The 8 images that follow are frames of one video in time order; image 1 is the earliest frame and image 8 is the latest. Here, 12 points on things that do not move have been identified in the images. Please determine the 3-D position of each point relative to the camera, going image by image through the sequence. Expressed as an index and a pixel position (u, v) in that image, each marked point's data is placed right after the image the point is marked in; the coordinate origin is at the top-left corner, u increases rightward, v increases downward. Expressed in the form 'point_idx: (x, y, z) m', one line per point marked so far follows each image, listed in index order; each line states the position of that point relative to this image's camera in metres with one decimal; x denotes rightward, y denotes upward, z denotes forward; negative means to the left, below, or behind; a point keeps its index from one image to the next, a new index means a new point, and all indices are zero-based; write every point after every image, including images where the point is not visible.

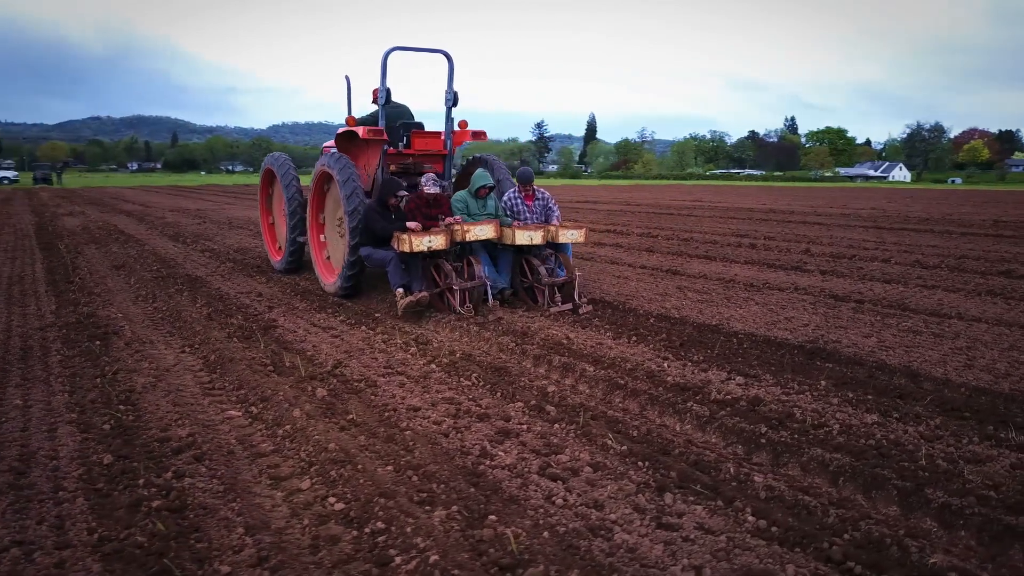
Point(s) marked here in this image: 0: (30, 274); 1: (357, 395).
0: (-5.0, +0.2, +8.5) m
1: (-0.8, -0.5, +4.0) m
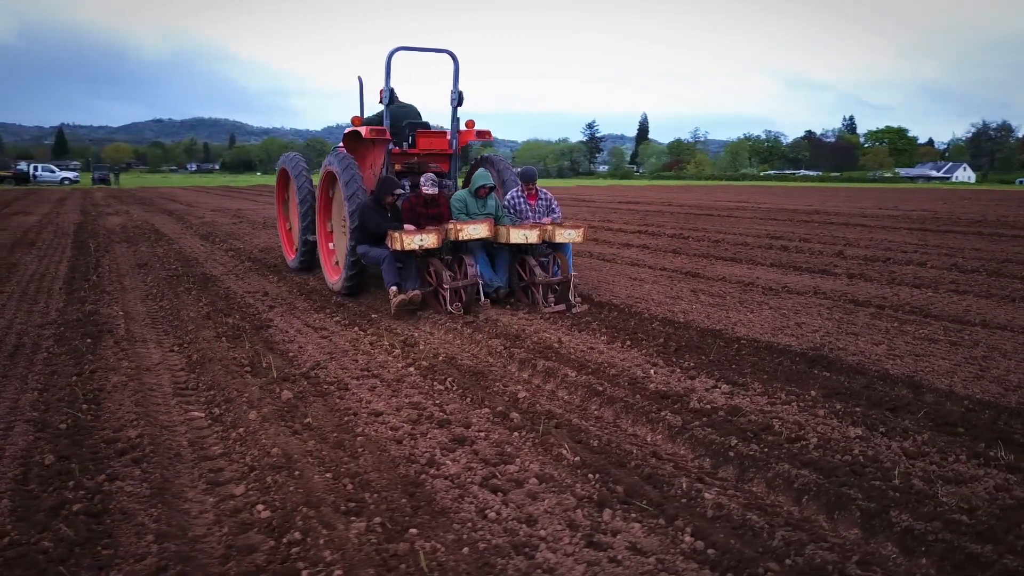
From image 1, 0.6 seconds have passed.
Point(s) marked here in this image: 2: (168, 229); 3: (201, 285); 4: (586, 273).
0: (-4.9, +0.2, +8.7) m
1: (-0.9, -0.5, +4.0) m
2: (-6.5, +1.1, +15.4) m
3: (-3.0, 0.0, +7.8) m
4: (+0.8, +0.2, +9.2) m
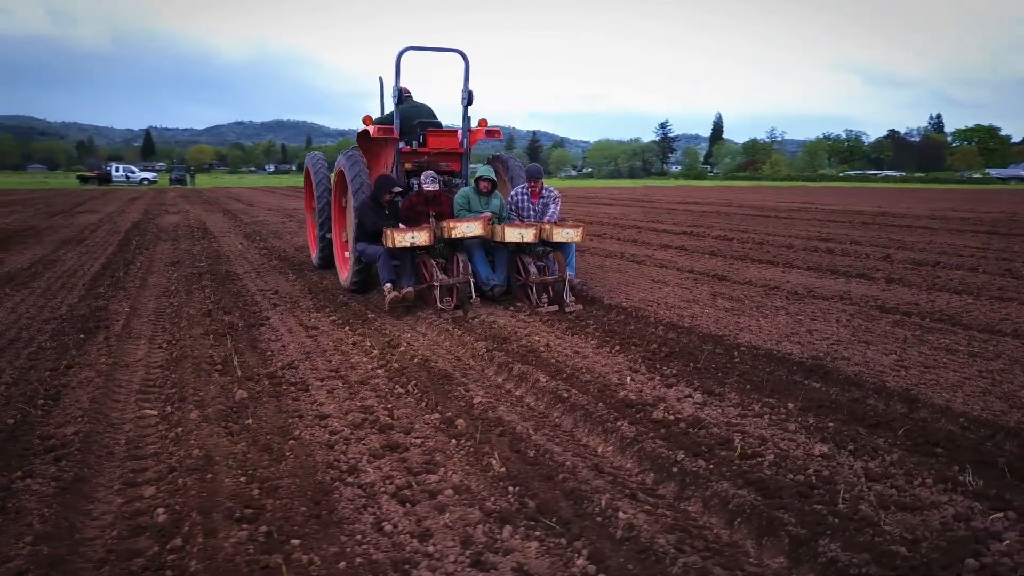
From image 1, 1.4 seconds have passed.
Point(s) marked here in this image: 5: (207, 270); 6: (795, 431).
0: (-4.7, +0.2, +9.0) m
1: (-1.1, -0.5, +3.9) m
2: (-5.7, +1.2, +15.7) m
3: (-2.8, +0.1, +7.9) m
4: (+1.1, +0.2, +9.0) m
5: (-3.3, +0.2, +8.8) m
6: (+1.2, -0.6, +3.5) m
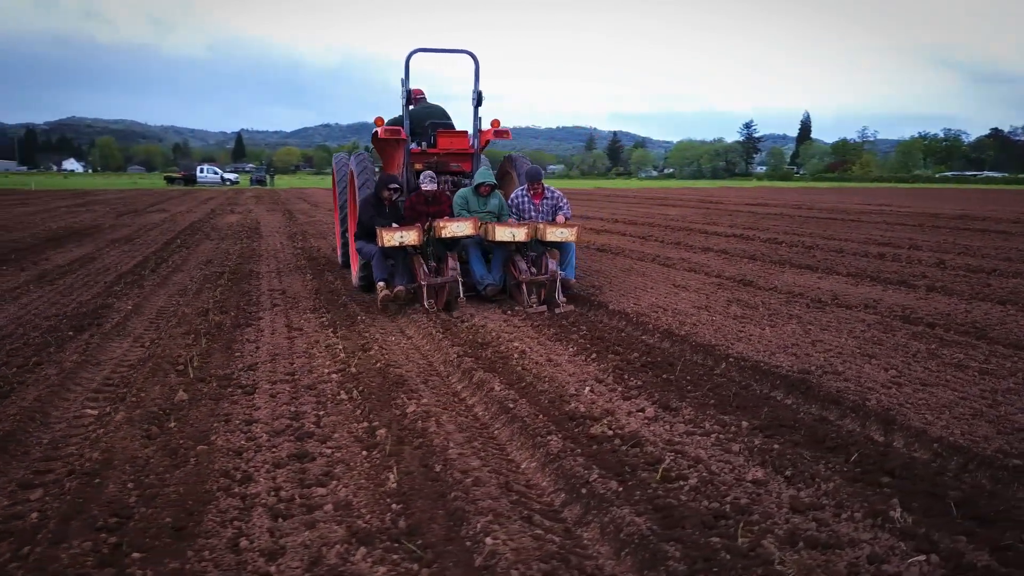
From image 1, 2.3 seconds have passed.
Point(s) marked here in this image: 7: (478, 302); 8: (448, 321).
0: (-4.4, +0.3, +9.2) m
1: (-1.4, -0.5, +3.9) m
2: (-4.8, +1.2, +16.1) m
3: (-2.7, +0.1, +8.0) m
4: (+1.3, +0.1, +8.7) m
5: (-3.1, +0.2, +8.9) m
6: (+0.9, -0.7, +3.2) m
7: (-0.3, -0.1, +6.8) m
8: (-0.5, -0.3, +6.1) m
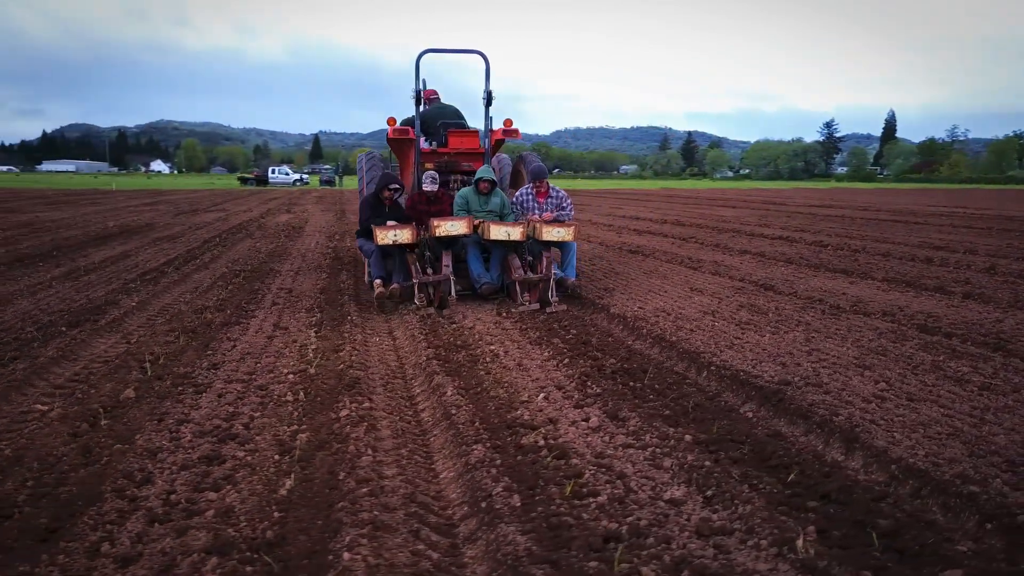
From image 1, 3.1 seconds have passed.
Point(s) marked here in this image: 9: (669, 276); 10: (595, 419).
0: (-4.2, +0.3, +9.5) m
1: (-1.7, -0.5, +3.9) m
2: (-3.9, +1.2, +16.3) m
3: (-2.6, +0.1, +8.1) m
4: (+1.4, +0.1, +8.5) m
5: (-2.9, +0.2, +9.1) m
6: (+0.6, -0.7, +3.0) m
7: (-0.3, -0.1, +6.7) m
8: (-0.5, -0.3, +6.0) m
9: (+1.7, +0.1, +8.6) m
10: (+0.4, -0.6, +3.6) m
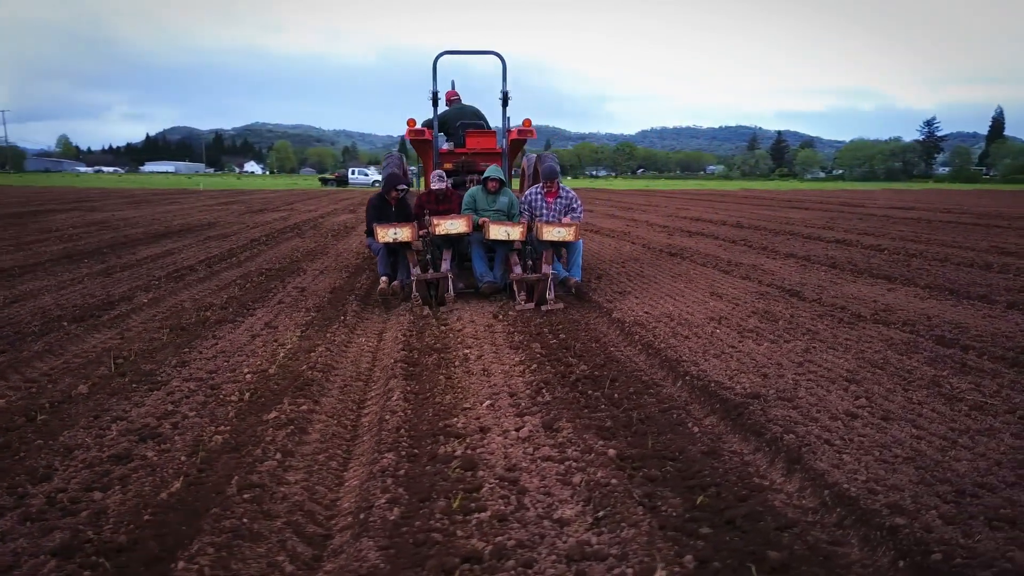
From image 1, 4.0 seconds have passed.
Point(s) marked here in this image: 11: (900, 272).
0: (-3.9, +0.3, +9.8) m
1: (-1.9, -0.5, +3.9) m
2: (-2.9, +1.3, +16.5) m
3: (-2.4, +0.1, +8.2) m
4: (+1.6, 0.0, +8.2) m
5: (-2.6, +0.2, +9.2) m
6: (+0.2, -0.7, +2.9) m
7: (-0.3, -0.2, +6.6) m
8: (-0.6, -0.3, +5.9) m
9: (+1.9, +0.1, +8.3) m
10: (+0.1, -0.6, +3.5) m
11: (+4.3, +0.2, +9.1) m
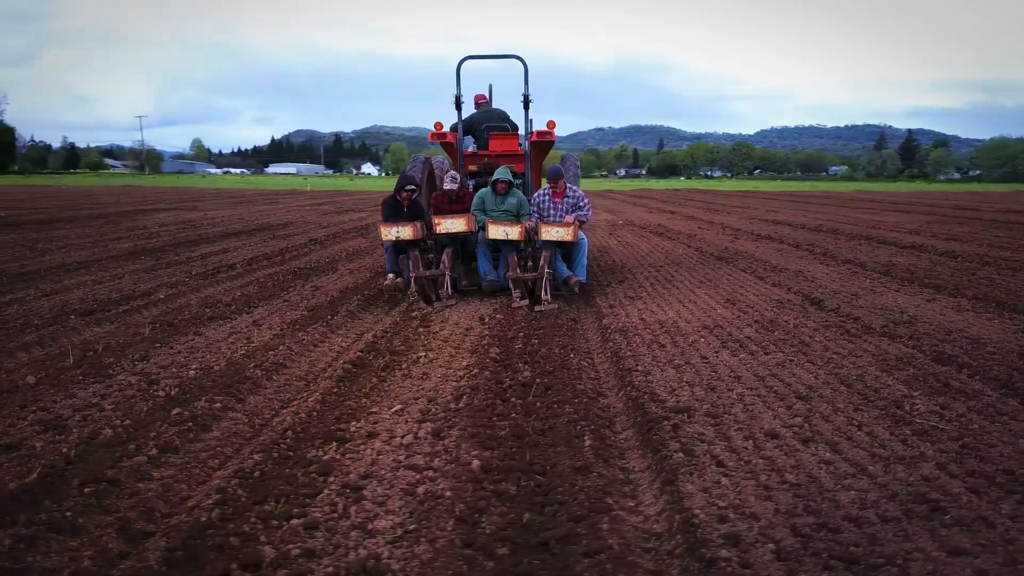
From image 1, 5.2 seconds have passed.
0: (-3.4, +0.4, +10.2) m
1: (-2.3, -0.5, +4.1) m
2: (-1.6, +1.3, +16.7) m
3: (-2.2, +0.1, +8.5) m
4: (+1.8, 0.0, +7.9) m
5: (-2.3, +0.2, +9.5) m
6: (-0.4, -0.7, +2.8) m
7: (-0.4, -0.2, +6.5) m
8: (-0.7, -0.3, +5.9) m
9: (+2.1, 0.0, +8.0) m
10: (-0.4, -0.6, +3.4) m
11: (+4.6, +0.1, +8.5) m
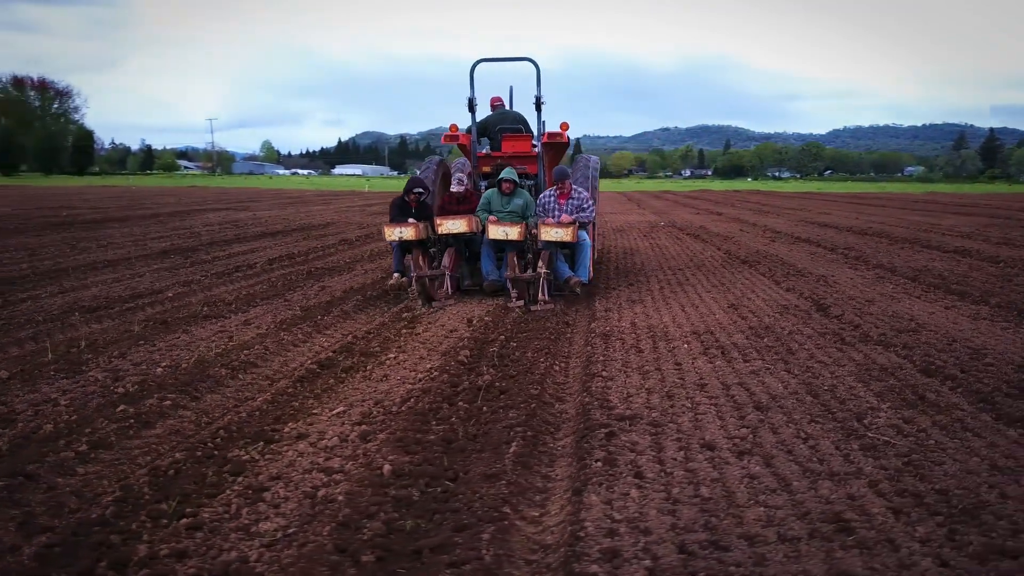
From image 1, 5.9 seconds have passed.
0: (-3.2, +0.4, +10.4) m
1: (-2.6, -0.5, +4.3) m
2: (-0.8, +1.2, +16.8) m
3: (-2.1, +0.1, +8.6) m
4: (+1.8, 0.0, +7.7) m
5: (-2.1, +0.2, +9.6) m
6: (-0.7, -0.7, +2.8) m
7: (-0.4, -0.2, +6.5) m
8: (-0.8, -0.3, +5.9) m
9: (+2.1, 0.0, +7.8) m
10: (-0.7, -0.6, +3.4) m
11: (+4.7, 0.0, +8.0) m
